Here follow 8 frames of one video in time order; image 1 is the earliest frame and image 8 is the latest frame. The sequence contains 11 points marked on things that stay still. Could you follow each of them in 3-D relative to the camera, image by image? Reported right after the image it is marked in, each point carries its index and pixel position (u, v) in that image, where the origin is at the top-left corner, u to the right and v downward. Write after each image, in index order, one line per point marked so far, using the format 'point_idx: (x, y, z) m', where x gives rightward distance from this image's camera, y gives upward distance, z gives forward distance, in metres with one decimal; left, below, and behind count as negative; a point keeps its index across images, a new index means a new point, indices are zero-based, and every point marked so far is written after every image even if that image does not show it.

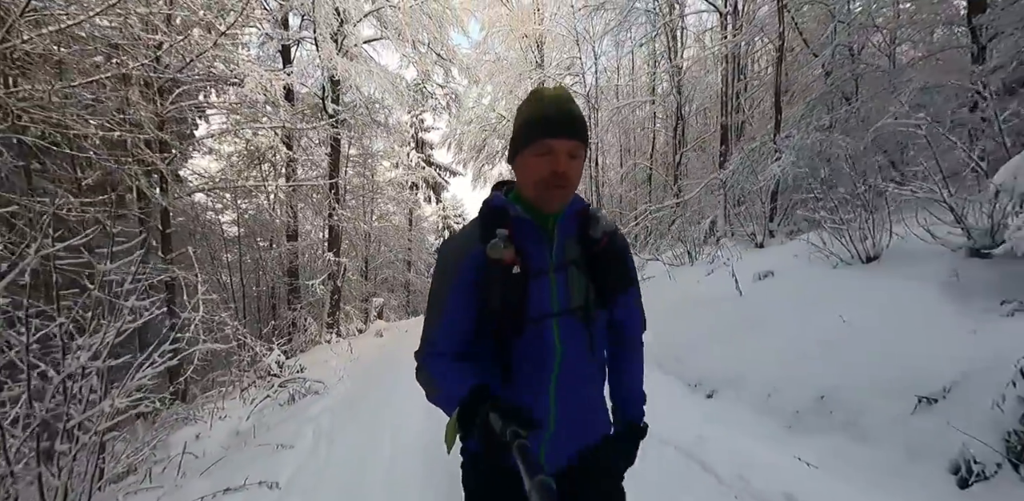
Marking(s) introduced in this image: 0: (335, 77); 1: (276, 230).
0: (-3.6, +3.6, +10.4) m
1: (-5.1, +0.5, +10.9) m
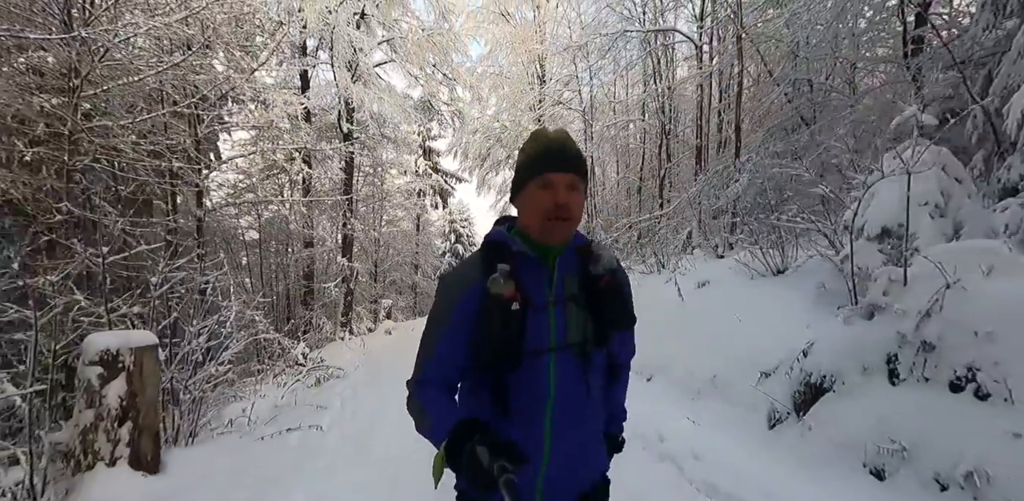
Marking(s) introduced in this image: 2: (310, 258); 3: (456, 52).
0: (-3.7, +3.4, +11.5) m
1: (-5.2, +0.3, +12.0) m
2: (-5.0, -0.2, +12.4) m
3: (-1.6, +5.2, +12.9) m
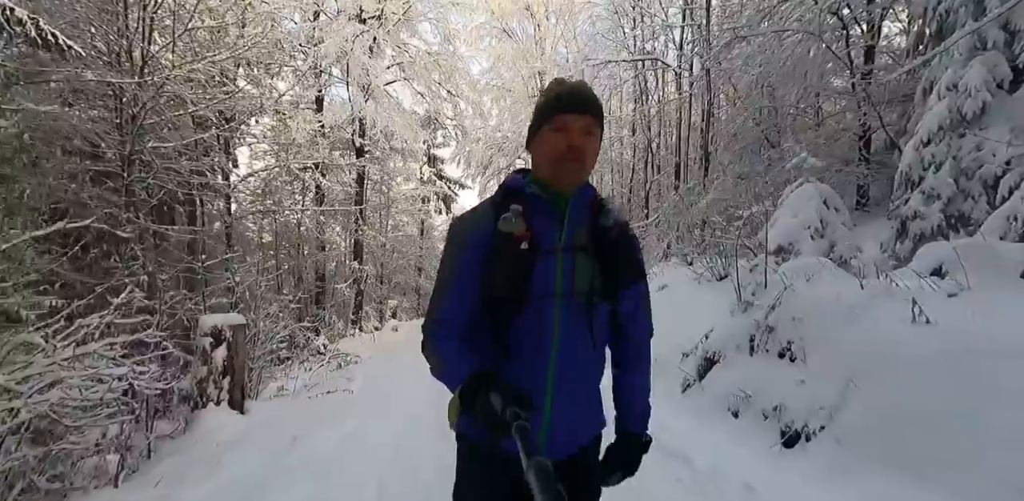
0: (-3.7, +3.3, +12.6) m
1: (-5.3, +0.2, +13.0) m
2: (-5.1, -0.3, +13.5) m
3: (-1.6, +5.1, +14.0) m
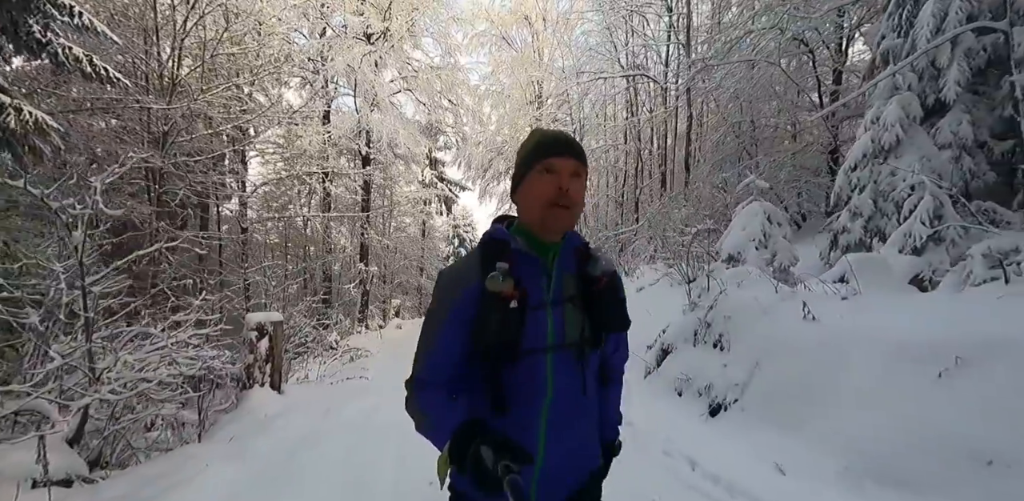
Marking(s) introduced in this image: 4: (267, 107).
0: (-3.8, +3.3, +13.3) m
1: (-5.3, +0.2, +13.8) m
2: (-5.2, -0.3, +14.3) m
3: (-1.7, +5.0, +14.8) m
4: (-4.6, +2.7, +9.4) m
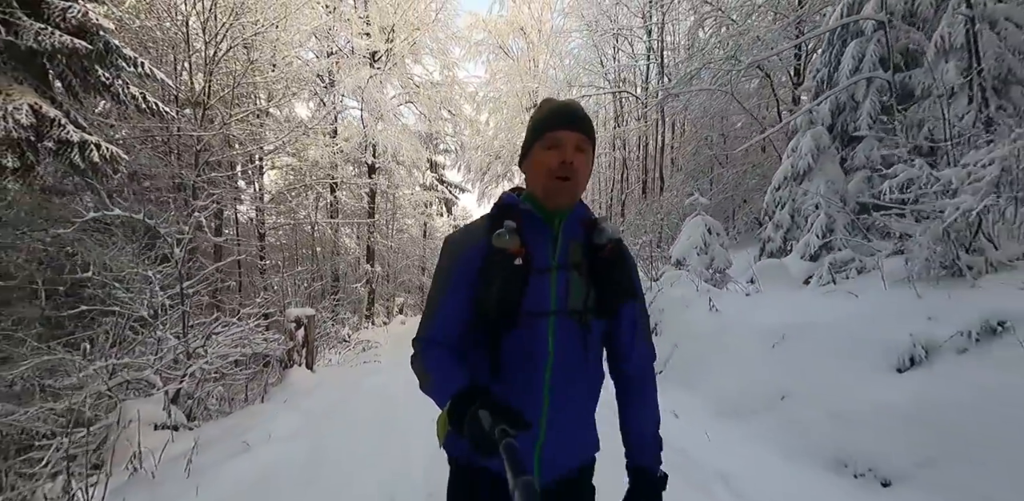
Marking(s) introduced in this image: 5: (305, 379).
0: (-4.0, +3.2, +14.5) m
1: (-5.5, +0.1, +15.0) m
2: (-5.3, -0.4, +15.4) m
3: (-1.8, +5.0, +15.9) m
4: (-4.8, +2.6, +10.5) m
5: (-2.3, -1.4, +5.5) m
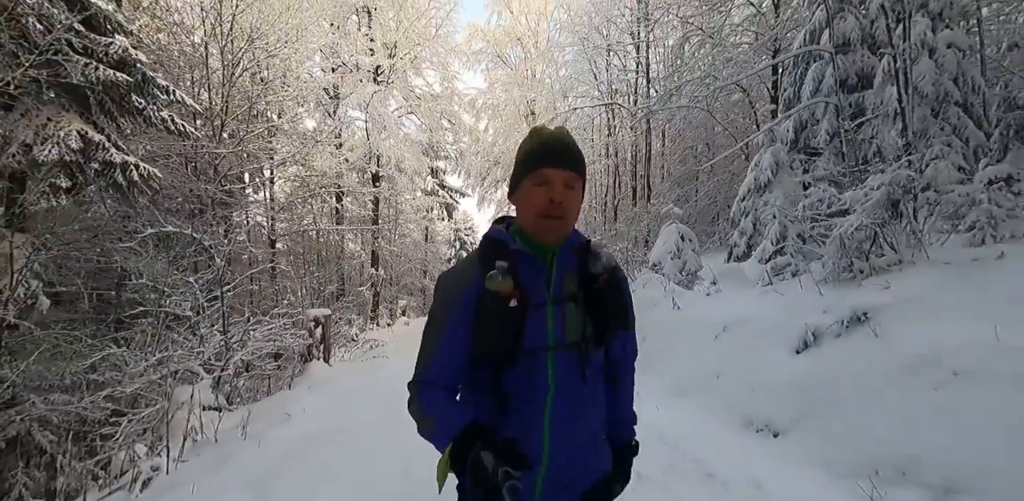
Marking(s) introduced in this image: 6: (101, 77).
0: (-4.1, +3.1, +15.2) m
1: (-5.6, 0.0, +15.7) m
2: (-5.4, -0.6, +16.1) m
3: (-1.9, +4.8, +16.7) m
4: (-4.9, +2.4, +11.3) m
5: (-2.4, -1.5, +6.3) m
6: (-5.1, +2.2, +6.3) m
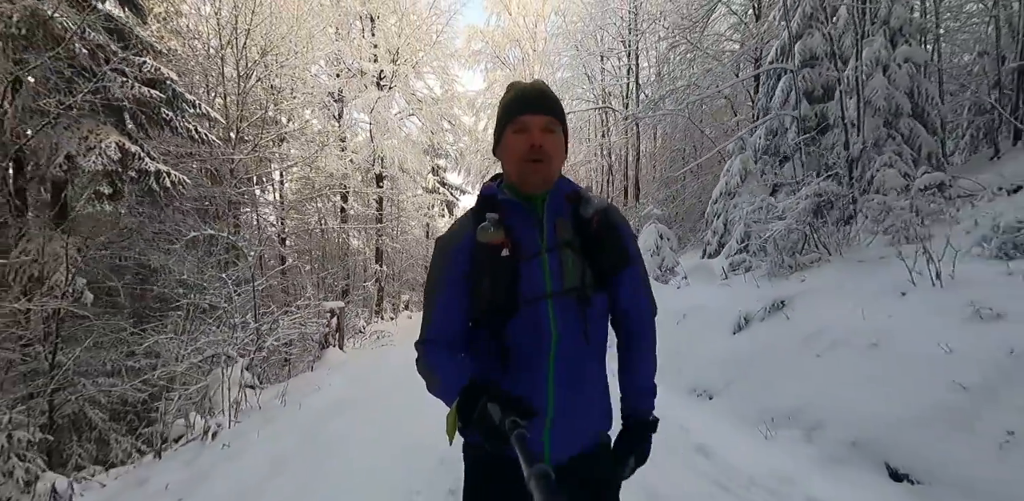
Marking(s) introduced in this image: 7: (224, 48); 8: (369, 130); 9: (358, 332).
0: (-4.2, +3.1, +15.9) m
1: (-5.6, +0.1, +16.4) m
2: (-5.5, -0.5, +16.9) m
3: (-2.0, +4.9, +17.3) m
4: (-5.0, +2.5, +12.0) m
5: (-2.5, -1.5, +7.0) m
6: (-5.2, +2.2, +7.0) m
7: (-6.1, +4.3, +10.7) m
8: (-4.4, +3.7, +15.6) m
9: (-3.4, -1.8, +11.2) m
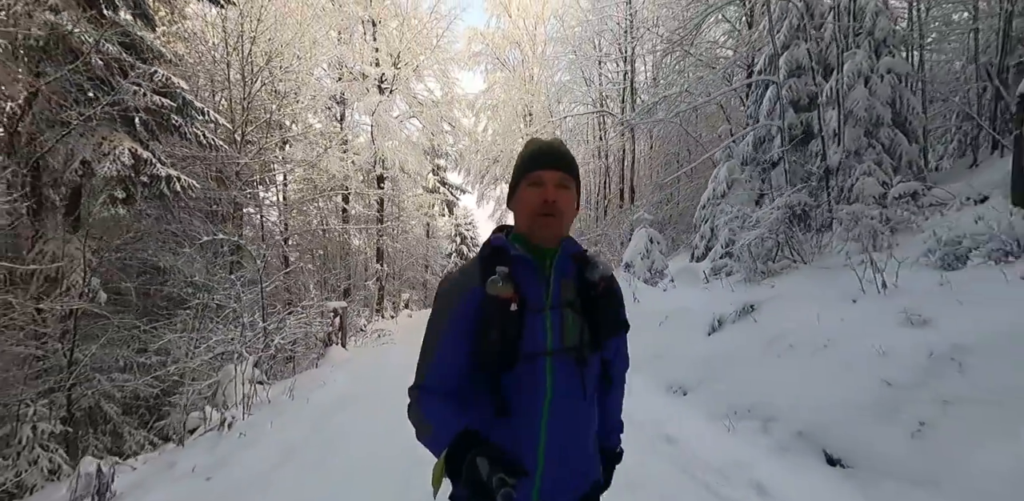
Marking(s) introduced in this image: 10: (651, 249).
0: (-4.2, +3.1, +16.2) m
1: (-5.7, +0.1, +16.8) m
2: (-5.5, -0.5, +17.2) m
3: (-2.0, +4.9, +17.6) m
4: (-5.0, +2.5, +12.3) m
5: (-2.5, -1.5, +7.3) m
6: (-5.3, +2.1, +7.3) m
7: (-6.1, +4.3, +11.0) m
8: (-4.5, +3.7, +15.9) m
9: (-3.5, -1.8, +11.5) m
10: (+2.2, 0.0, +8.0) m
